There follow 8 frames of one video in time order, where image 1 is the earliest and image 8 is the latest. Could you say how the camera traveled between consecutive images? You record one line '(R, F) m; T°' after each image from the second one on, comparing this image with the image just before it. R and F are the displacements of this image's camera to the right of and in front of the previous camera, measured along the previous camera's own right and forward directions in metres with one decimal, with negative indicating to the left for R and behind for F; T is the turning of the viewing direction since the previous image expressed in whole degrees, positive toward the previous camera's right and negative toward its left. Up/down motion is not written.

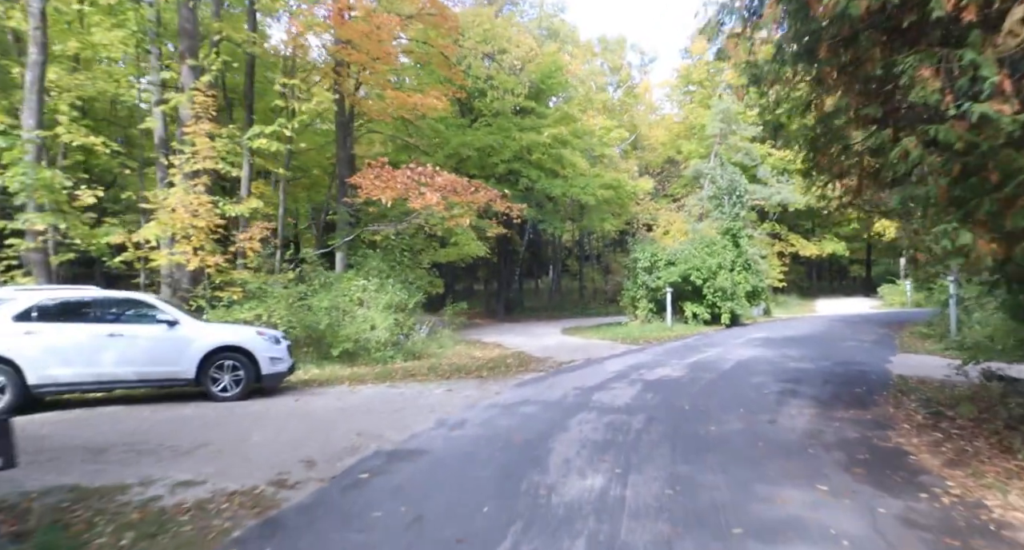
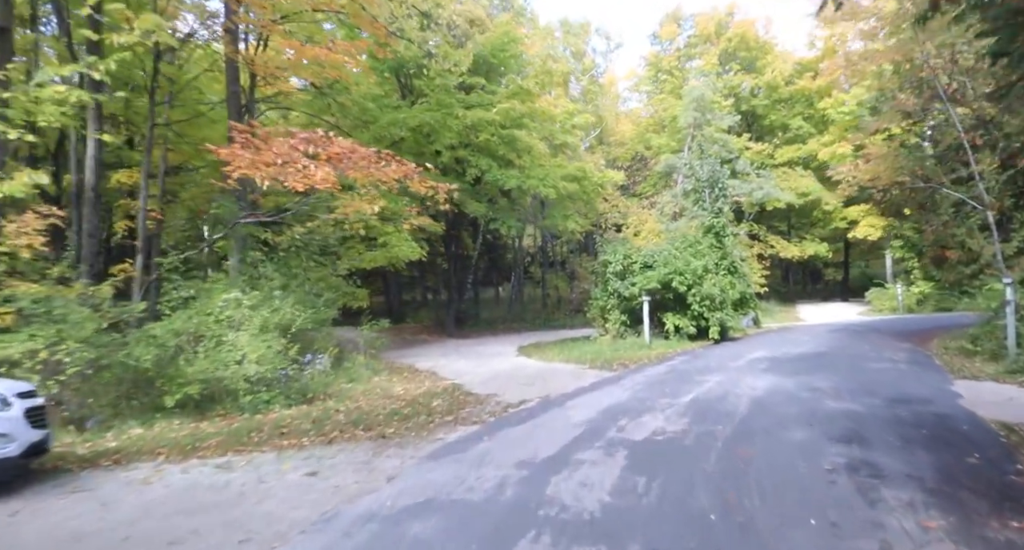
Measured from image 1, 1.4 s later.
(+0.7, +3.9) m; +3°
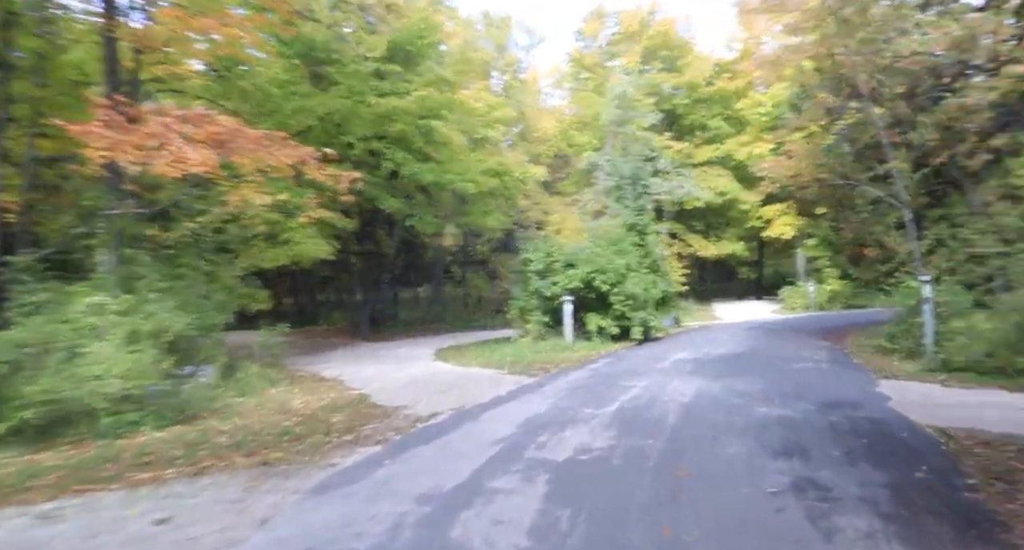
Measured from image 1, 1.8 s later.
(+0.2, +1.0) m; +8°
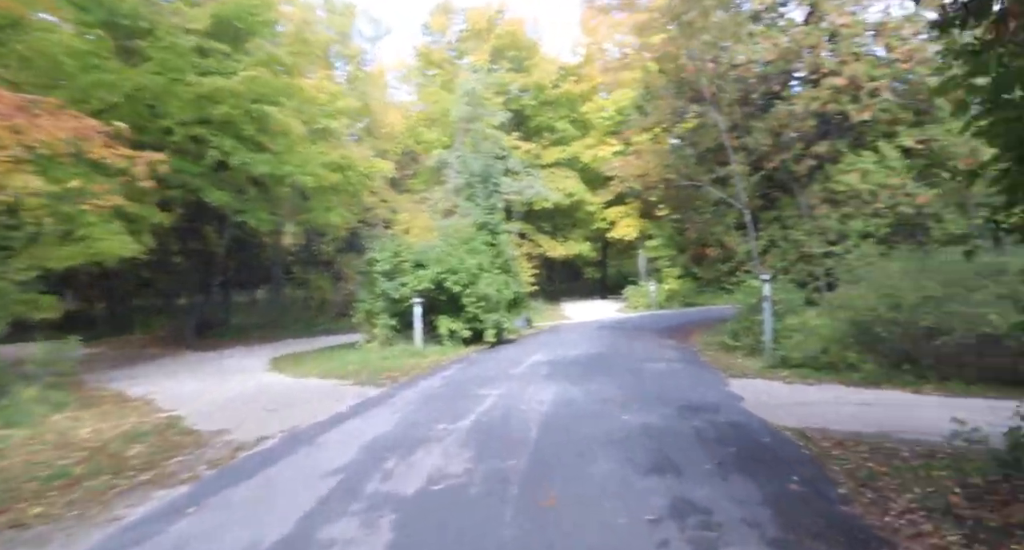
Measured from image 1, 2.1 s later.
(+0.1, +1.1) m; +15°
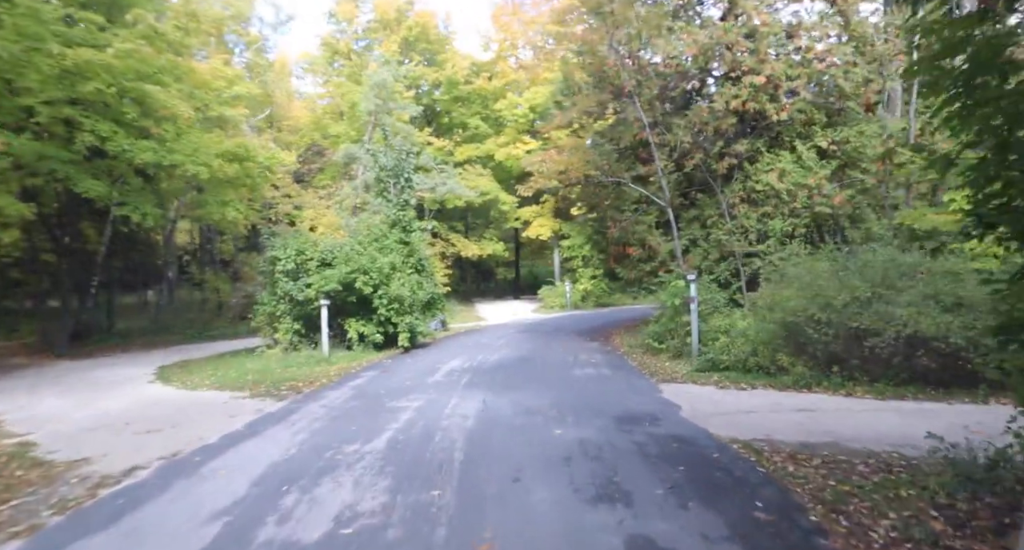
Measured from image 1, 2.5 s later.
(-0.1, +0.8) m; +9°
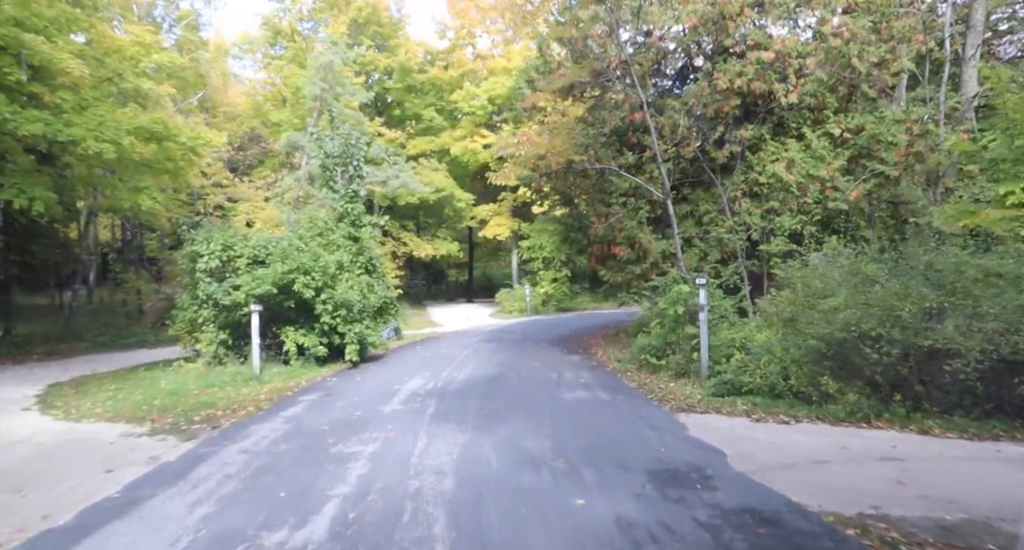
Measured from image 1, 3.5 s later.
(-0.4, +1.9) m; +5°
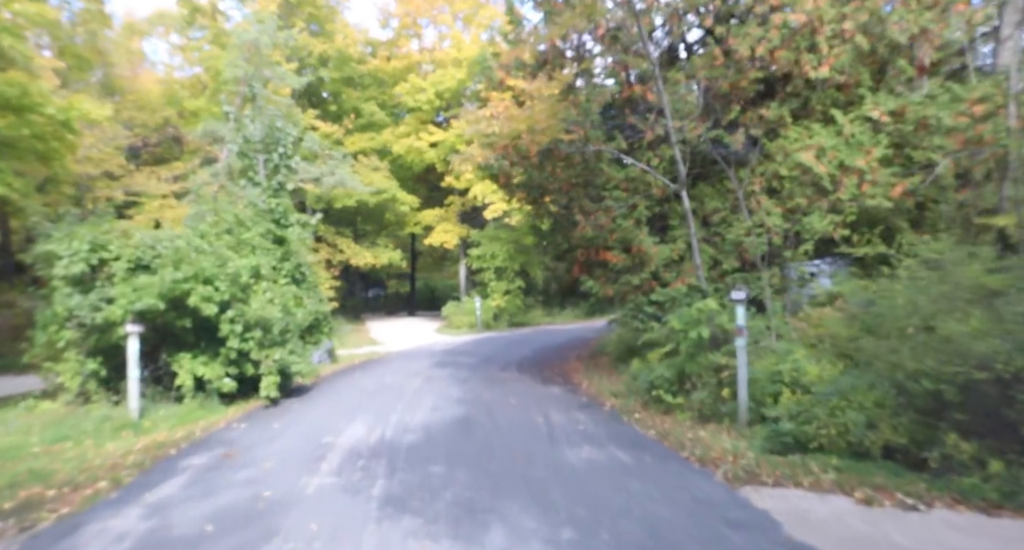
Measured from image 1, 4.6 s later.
(-0.4, +2.4) m; +6°
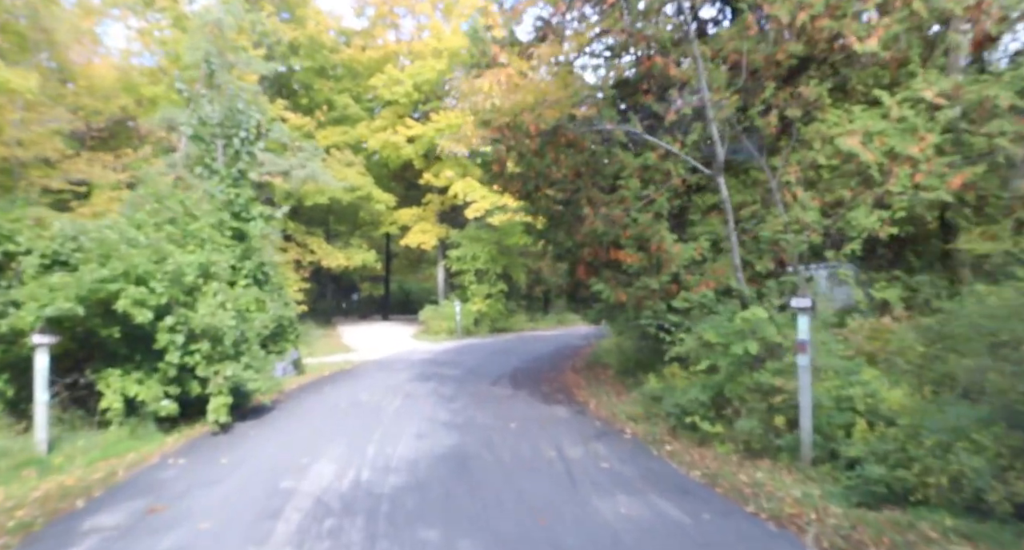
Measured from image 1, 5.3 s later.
(-0.3, +1.4) m; +3°
